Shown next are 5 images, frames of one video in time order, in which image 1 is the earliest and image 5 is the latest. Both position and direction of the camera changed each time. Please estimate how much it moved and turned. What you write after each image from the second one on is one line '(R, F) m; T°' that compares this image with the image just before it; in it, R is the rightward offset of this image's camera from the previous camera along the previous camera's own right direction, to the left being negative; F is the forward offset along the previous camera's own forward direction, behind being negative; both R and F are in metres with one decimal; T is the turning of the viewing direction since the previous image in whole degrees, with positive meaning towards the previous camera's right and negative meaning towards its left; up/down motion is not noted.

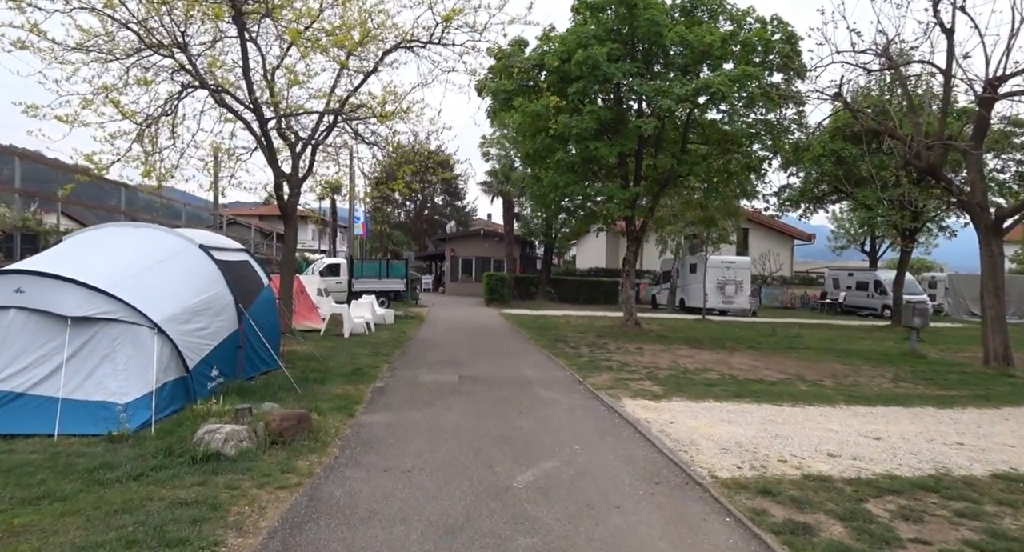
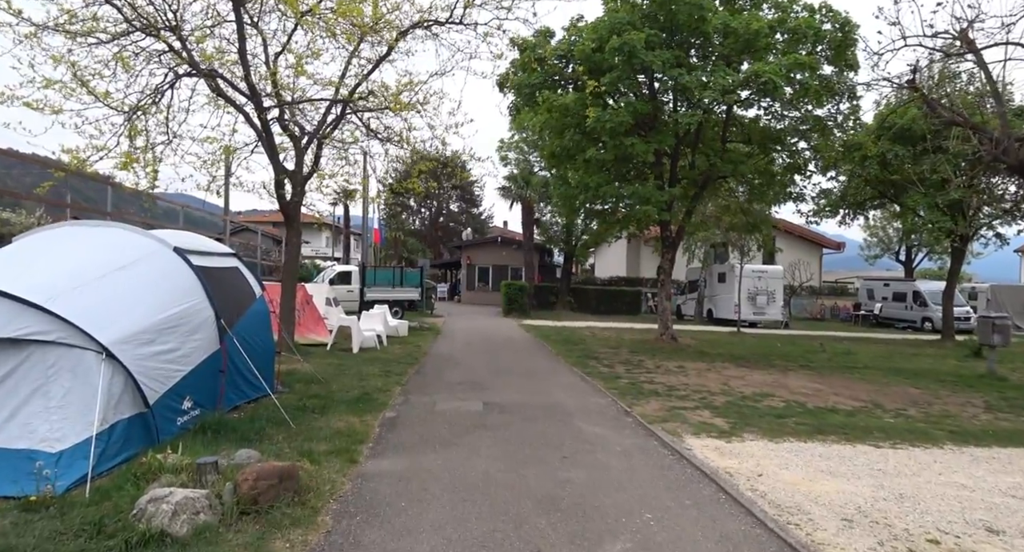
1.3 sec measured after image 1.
(-0.3, +1.4) m; -1°
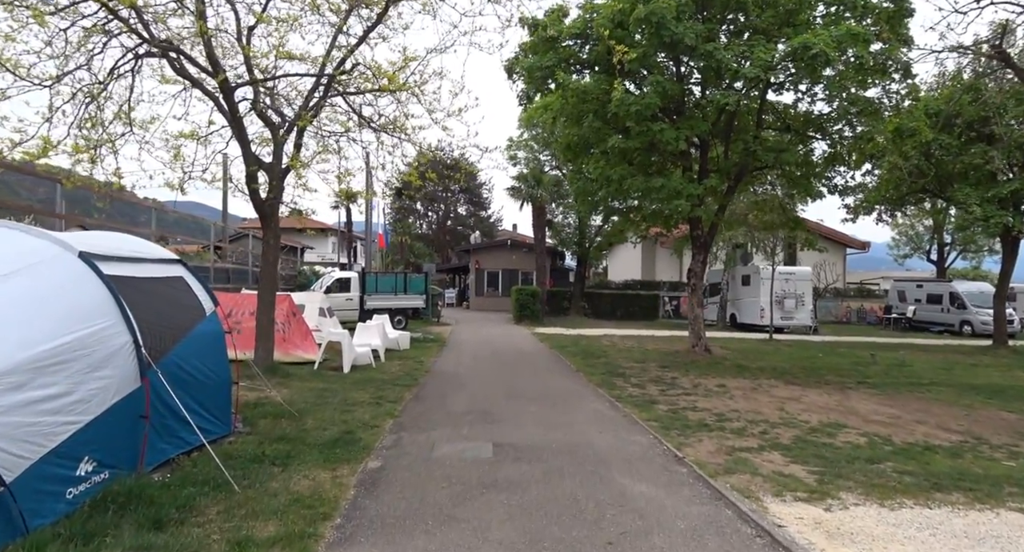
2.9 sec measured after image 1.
(-0.1, +1.7) m; -1°
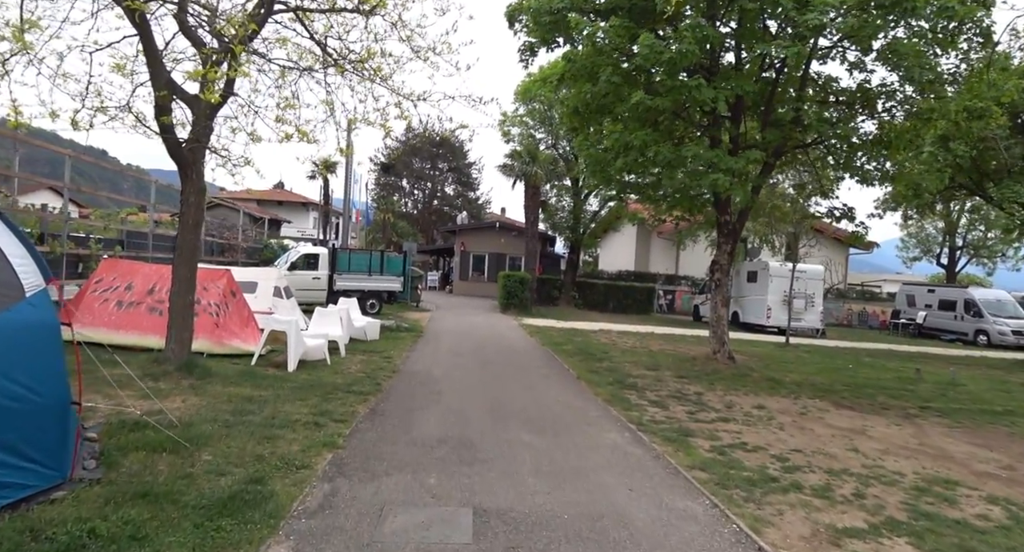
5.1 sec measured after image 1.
(-0.1, +2.3) m; +1°
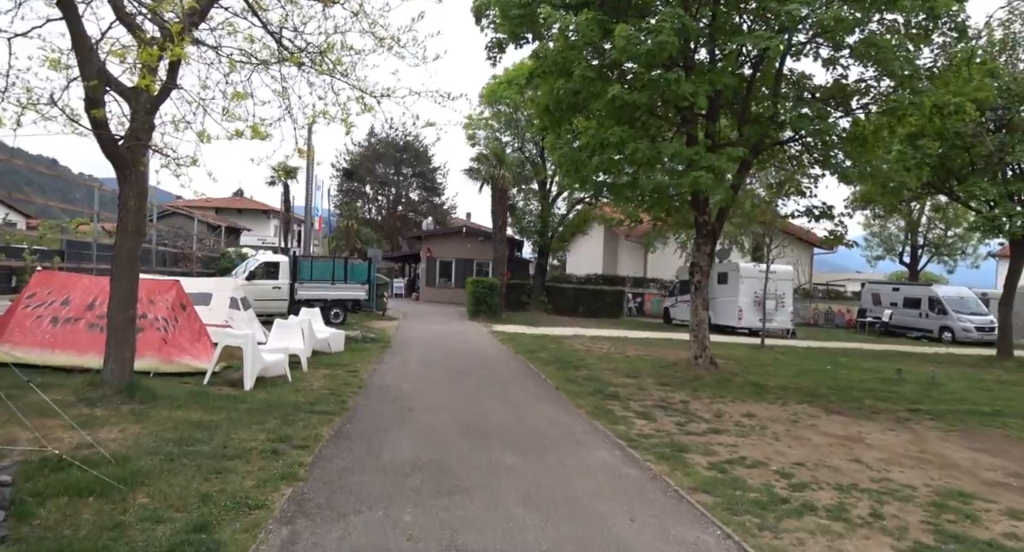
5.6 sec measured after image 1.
(-0.1, +0.6) m; +3°
